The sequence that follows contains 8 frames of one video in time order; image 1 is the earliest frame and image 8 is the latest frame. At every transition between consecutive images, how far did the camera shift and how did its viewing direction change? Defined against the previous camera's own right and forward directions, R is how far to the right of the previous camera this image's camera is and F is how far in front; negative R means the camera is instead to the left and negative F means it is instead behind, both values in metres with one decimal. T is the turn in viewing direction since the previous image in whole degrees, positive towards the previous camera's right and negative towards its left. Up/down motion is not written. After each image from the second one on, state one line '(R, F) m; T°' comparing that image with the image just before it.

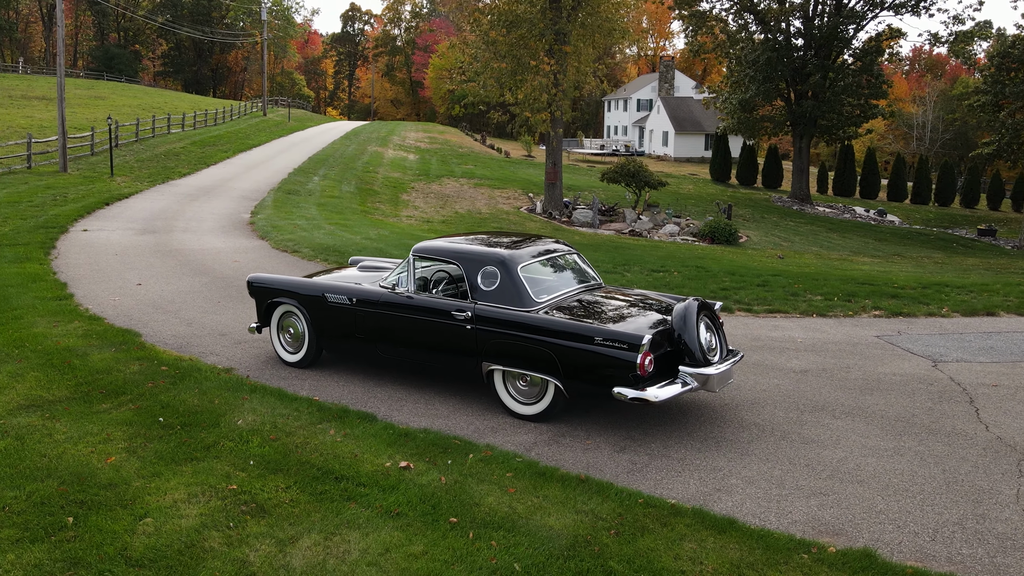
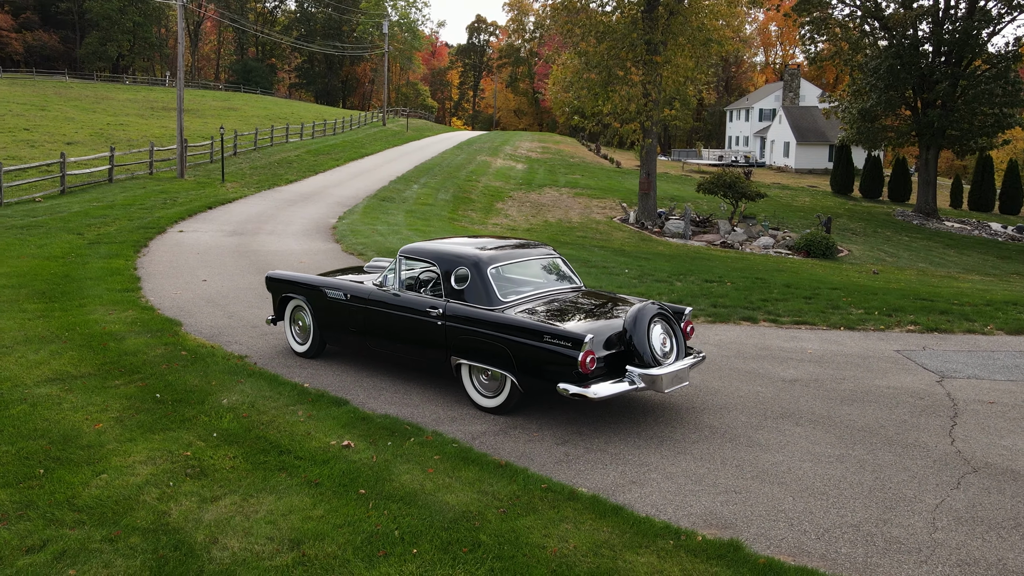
(+1.2, -0.3) m; -8°
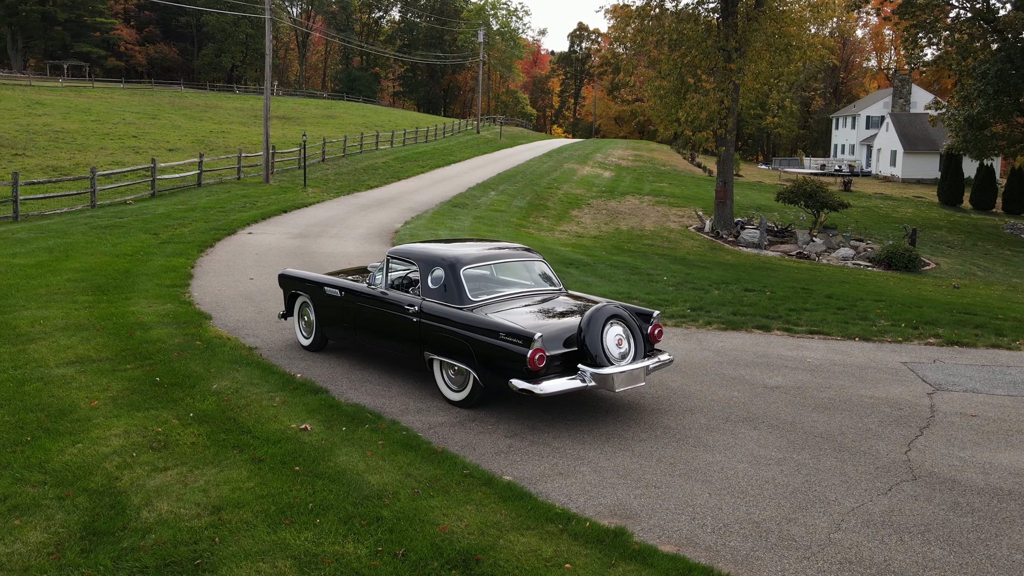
(+1.1, -0.3) m; -7°
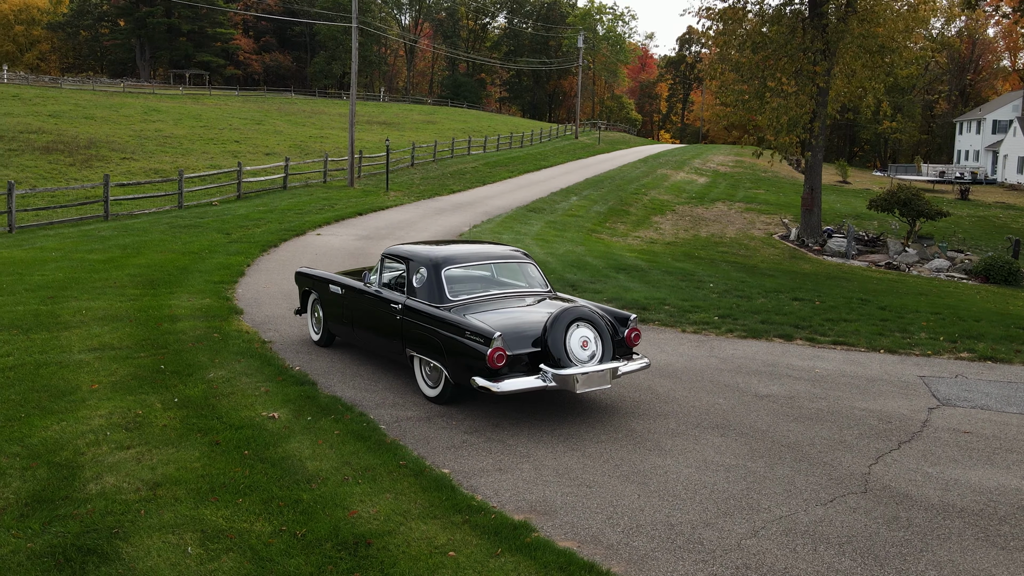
(+1.1, -0.1) m; -7°
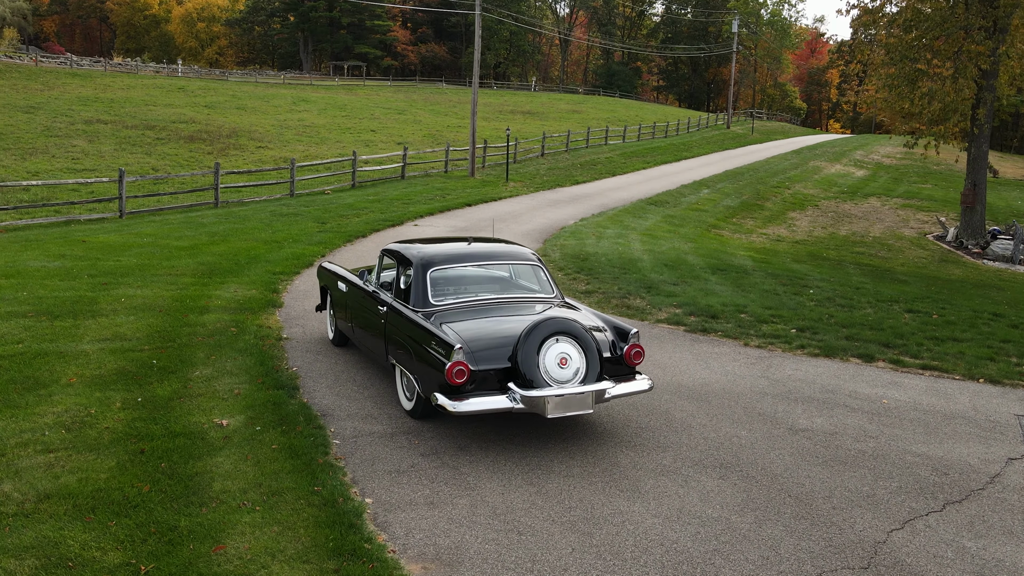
(+1.3, +0.9) m; -10°
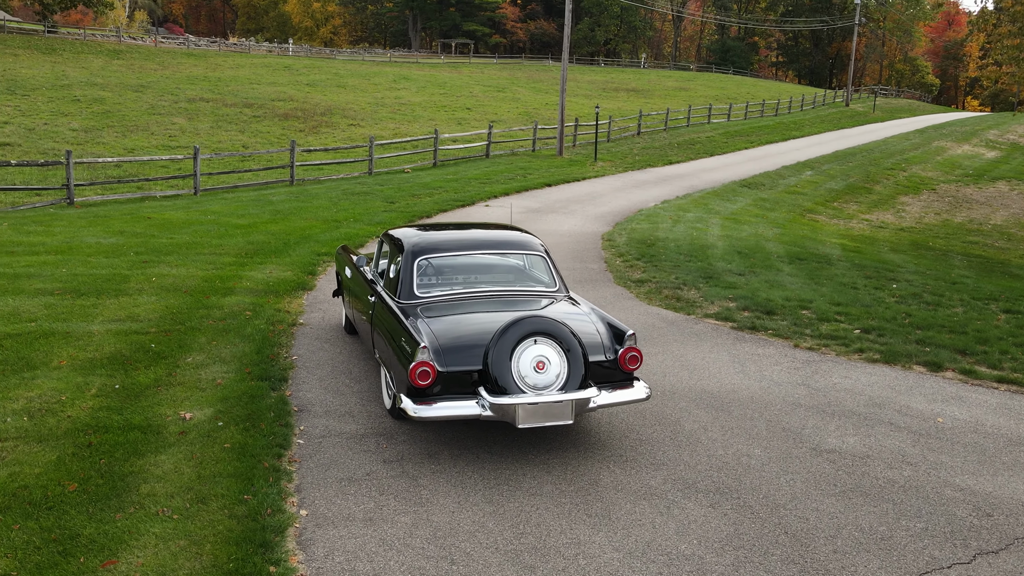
(+0.9, +0.6) m; -7°
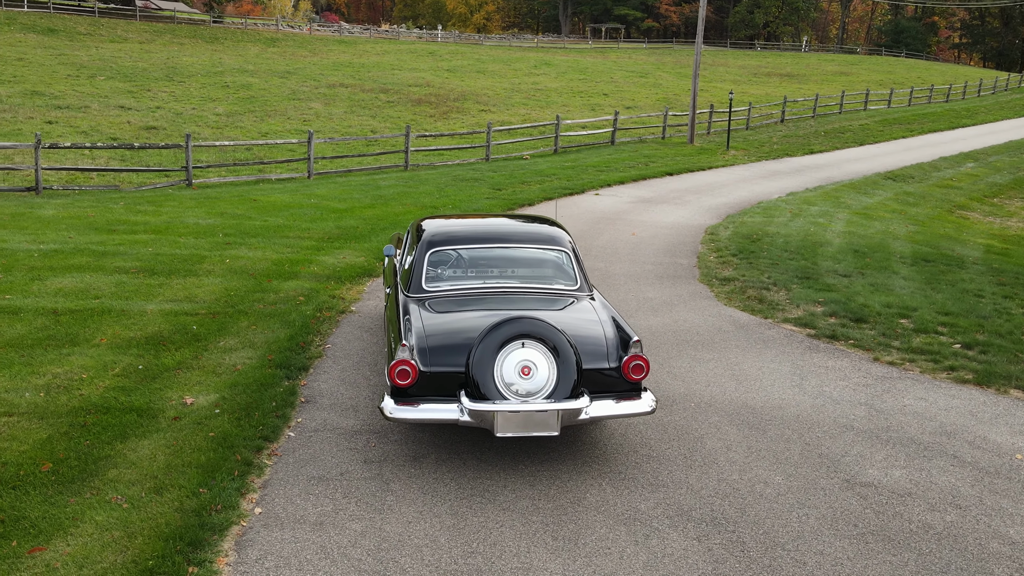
(+1.0, +0.5) m; -10°
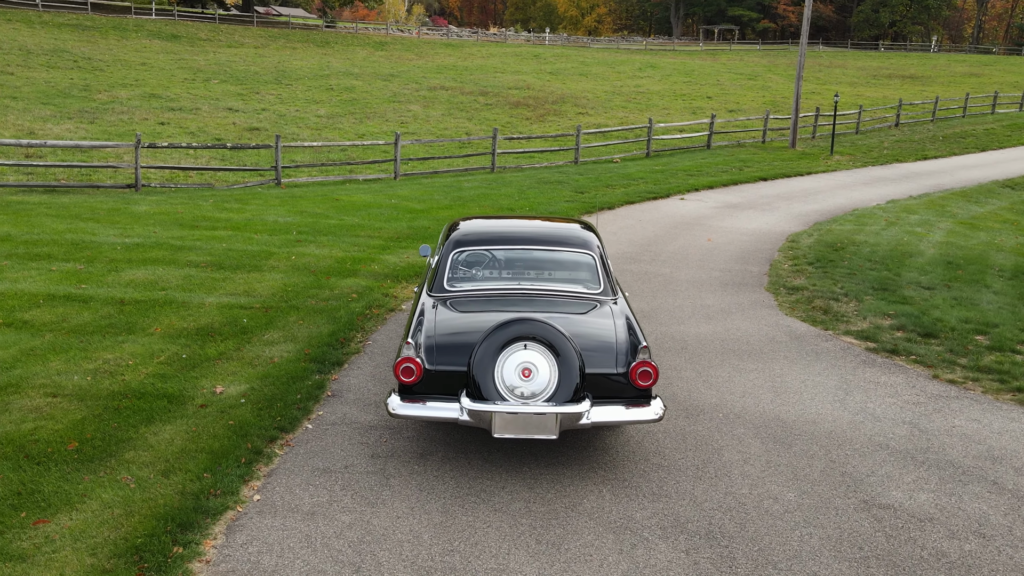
(+0.6, 0.0) m; -7°
